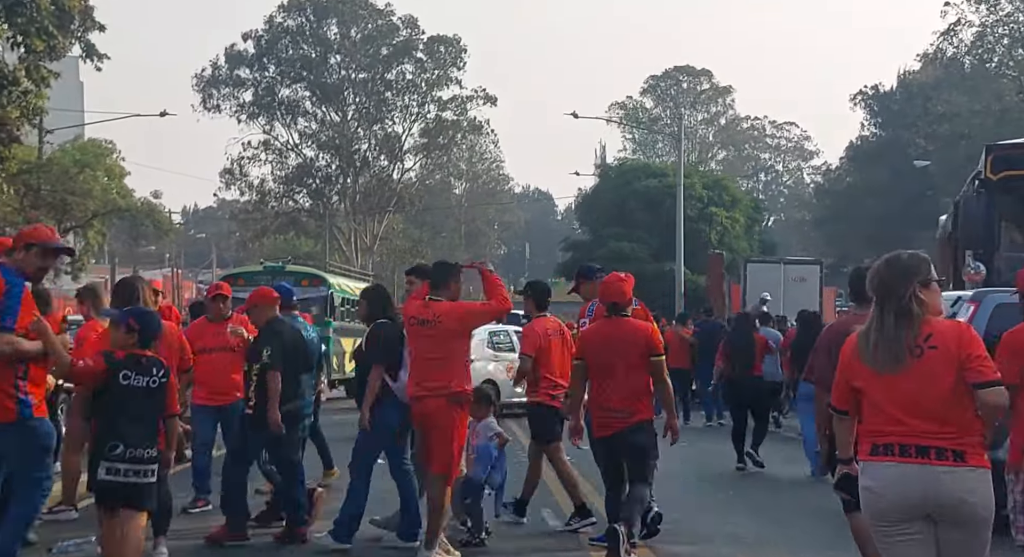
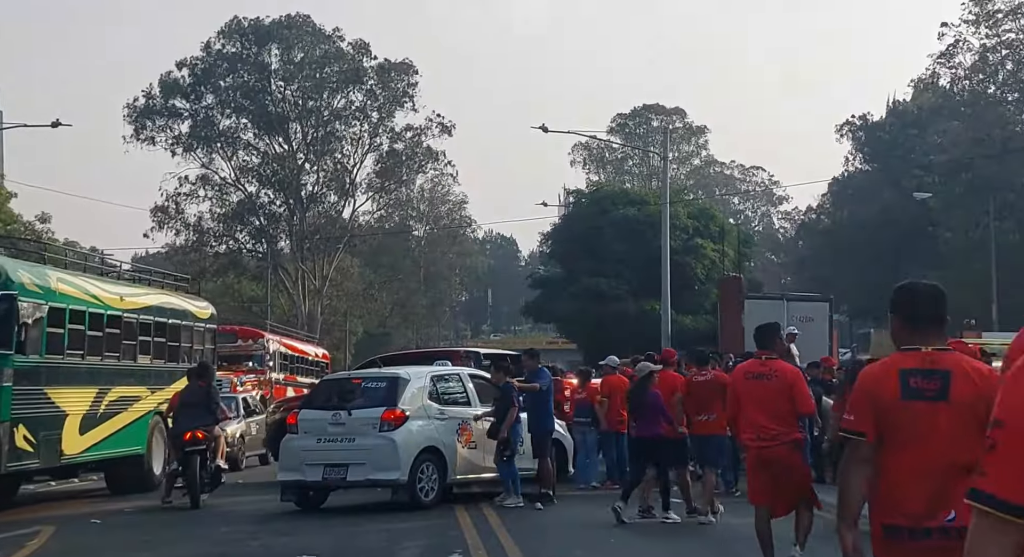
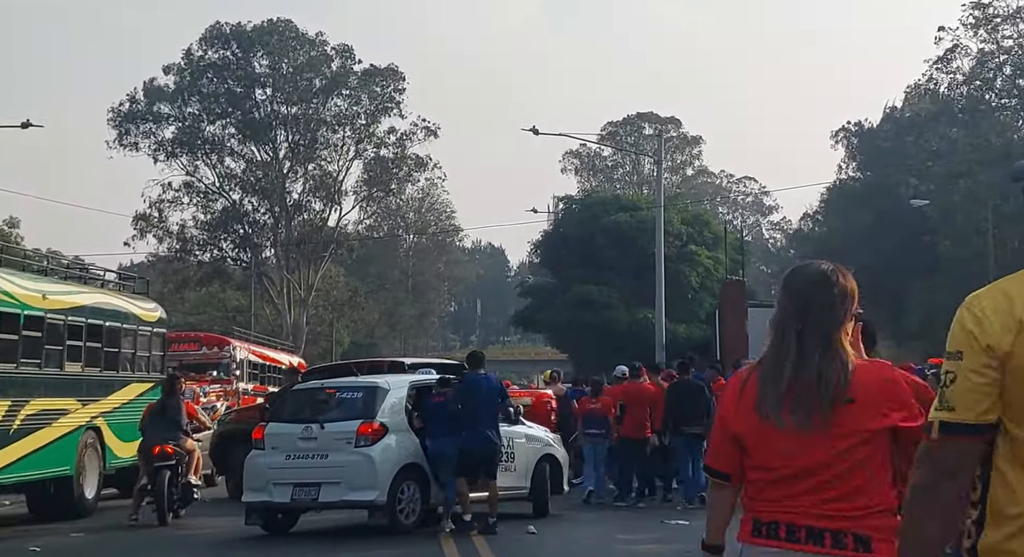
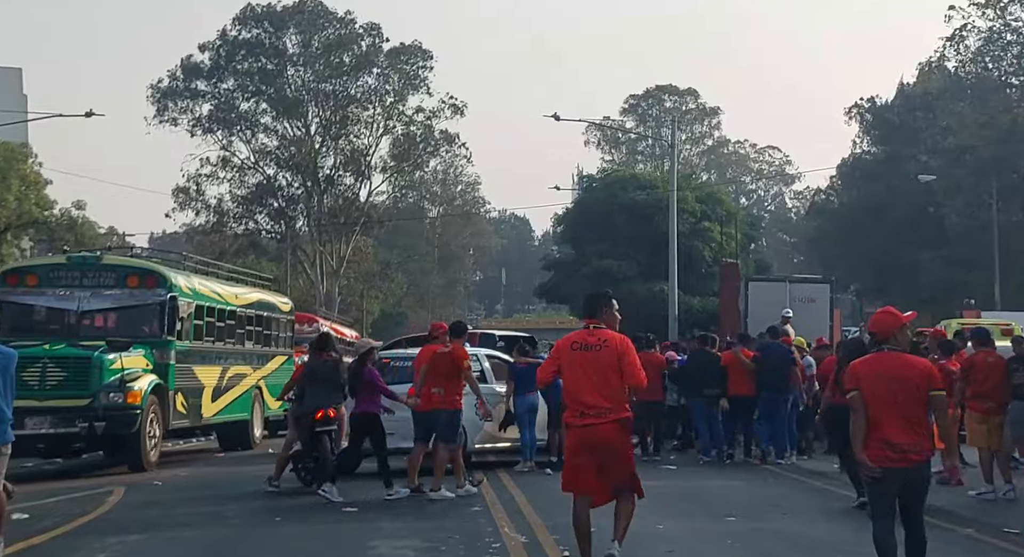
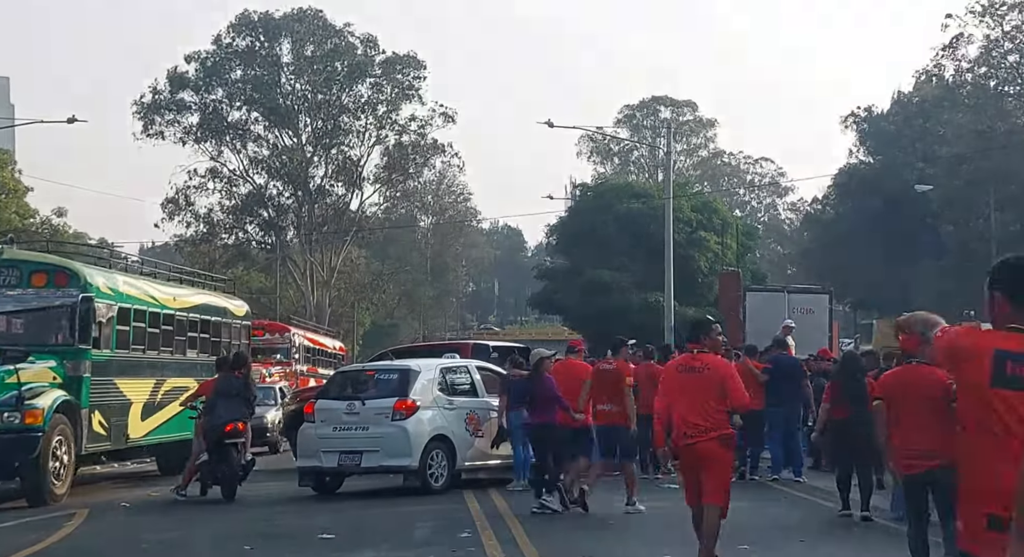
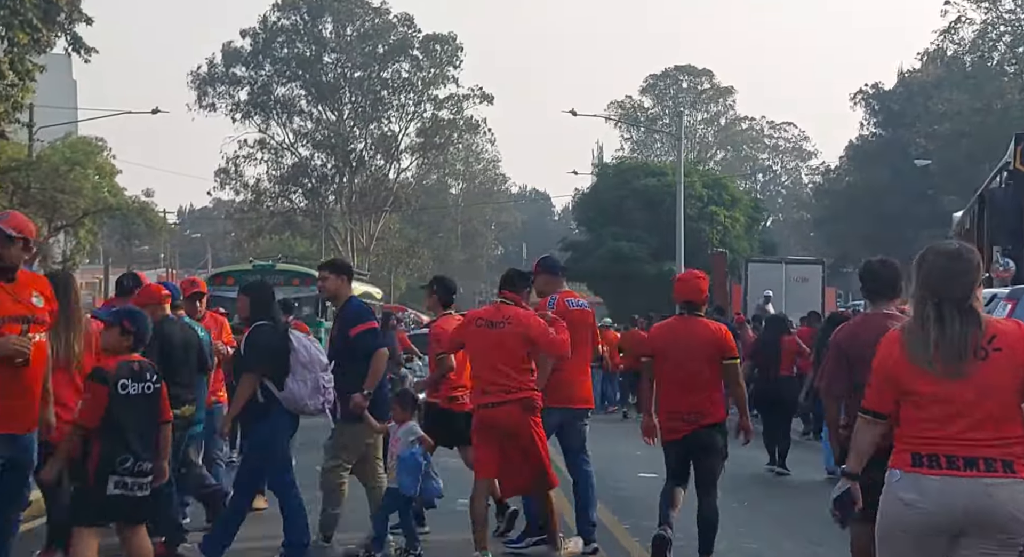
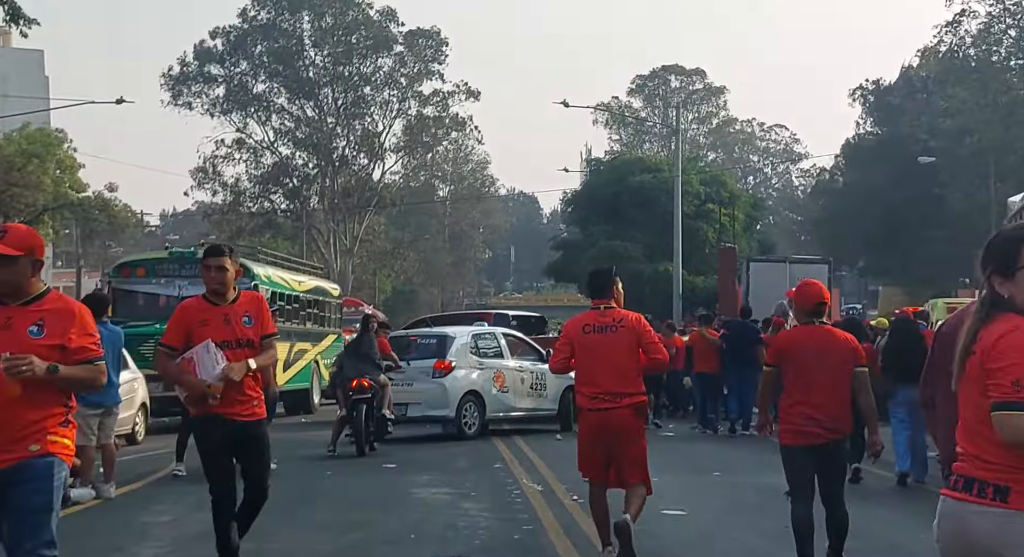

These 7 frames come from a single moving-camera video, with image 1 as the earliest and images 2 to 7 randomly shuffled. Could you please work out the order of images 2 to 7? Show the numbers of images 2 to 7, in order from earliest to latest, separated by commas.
6, 7, 4, 5, 2, 3
